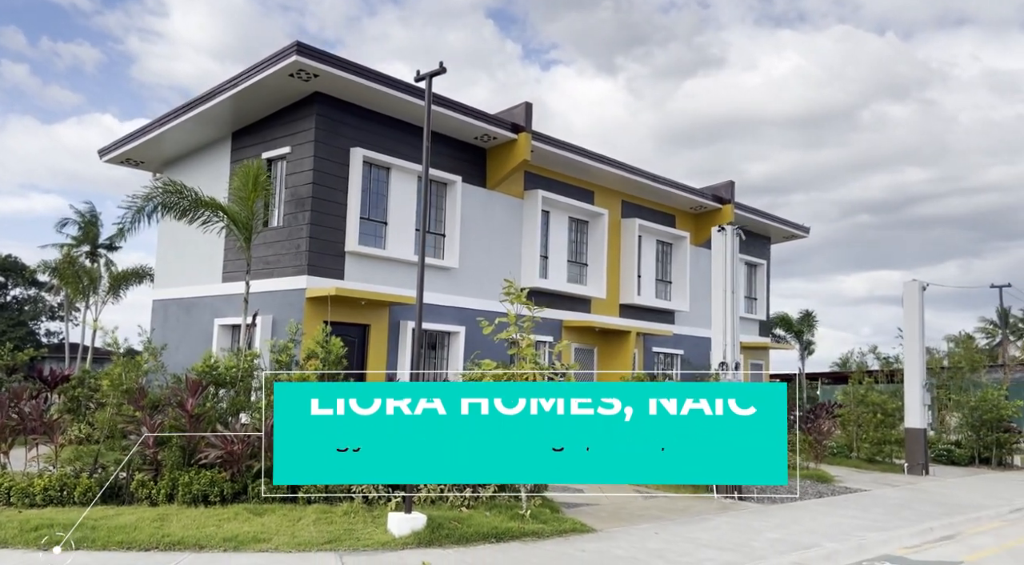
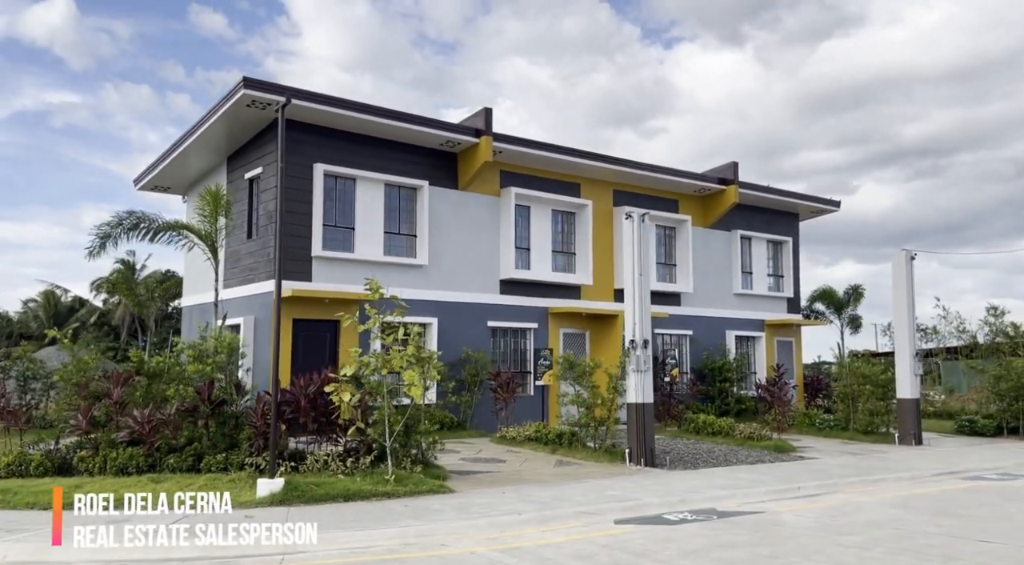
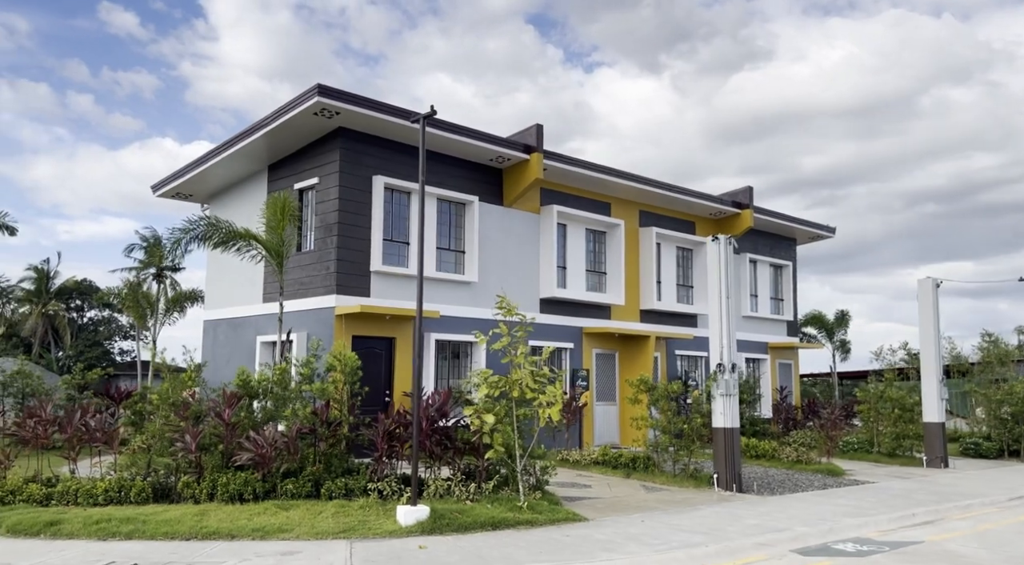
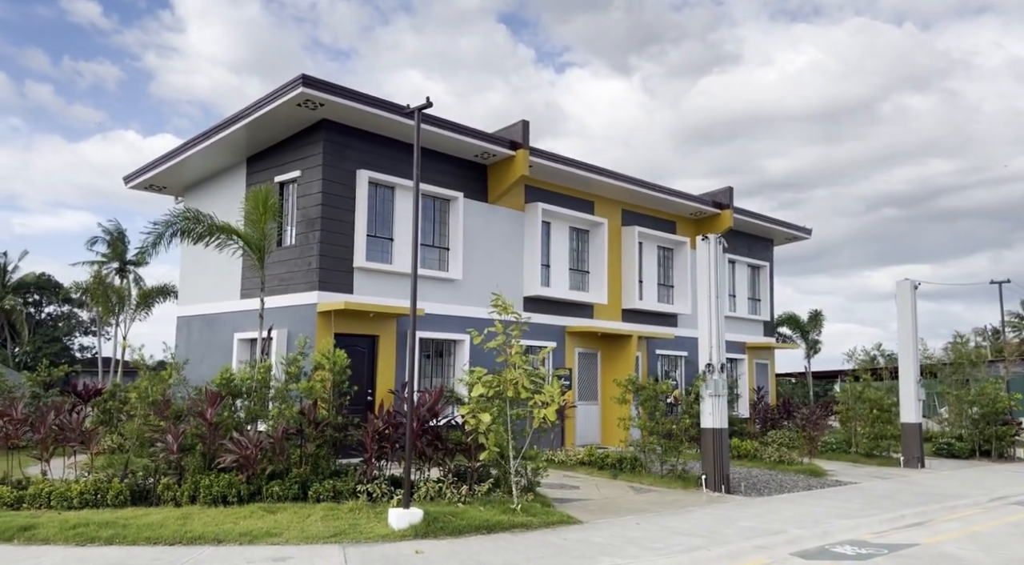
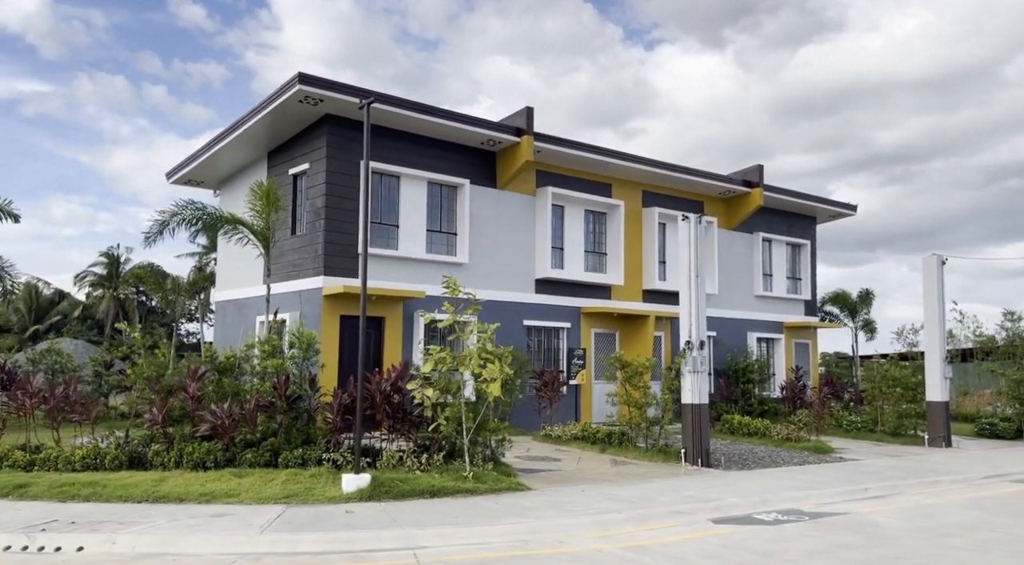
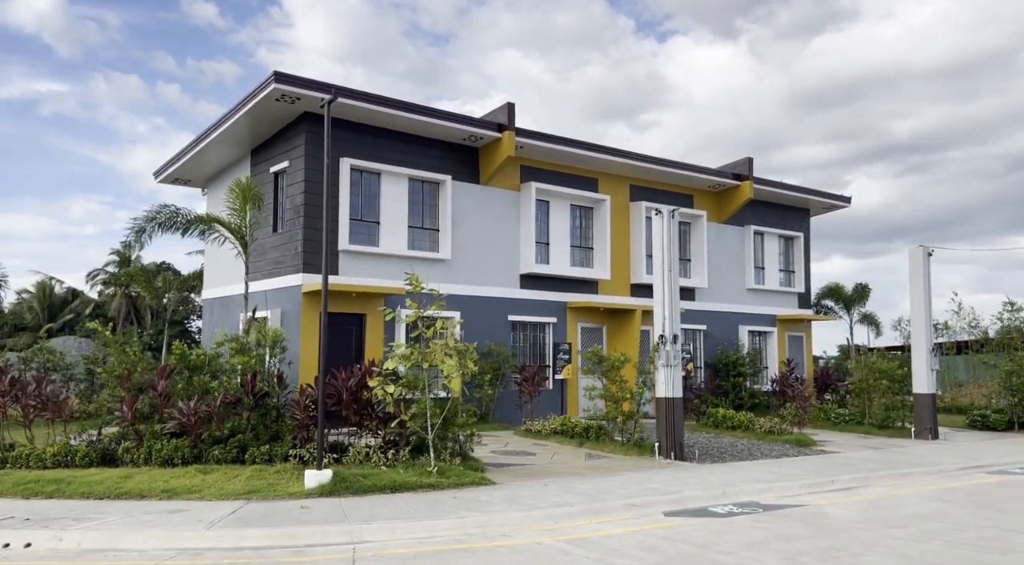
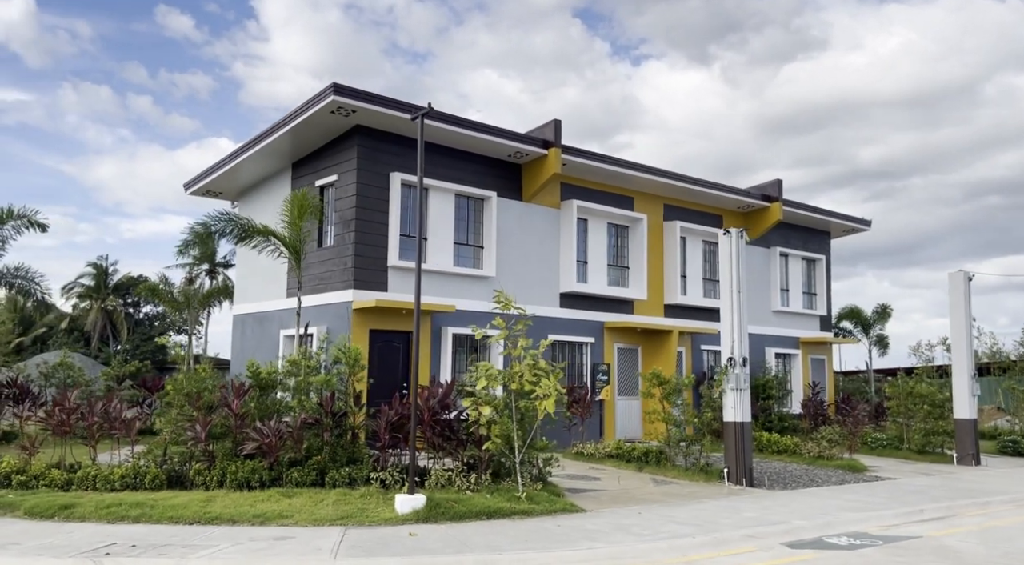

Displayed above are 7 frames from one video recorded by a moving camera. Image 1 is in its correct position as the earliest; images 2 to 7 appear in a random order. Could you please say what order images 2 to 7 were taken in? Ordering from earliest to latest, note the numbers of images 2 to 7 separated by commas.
4, 3, 7, 5, 6, 2
